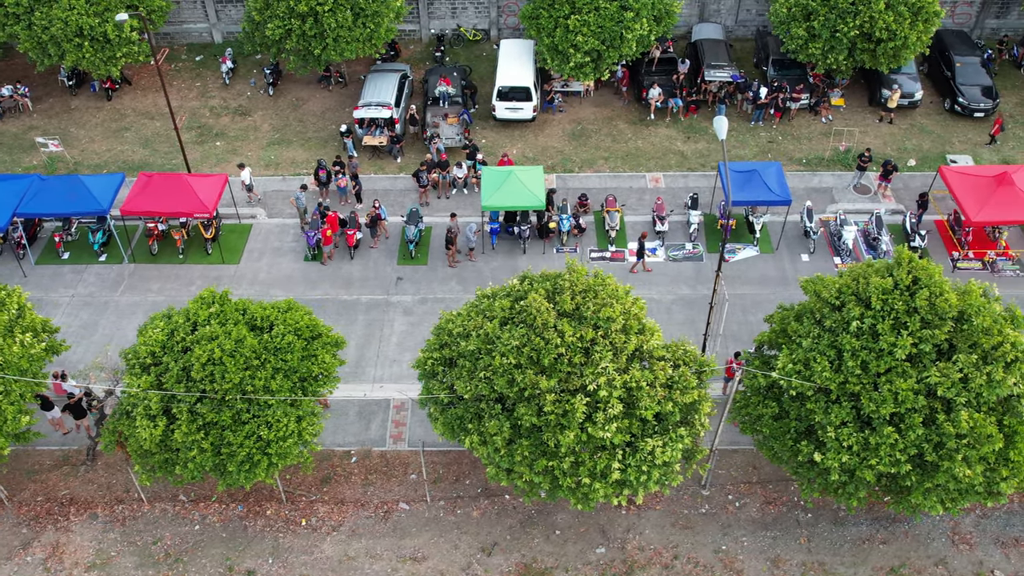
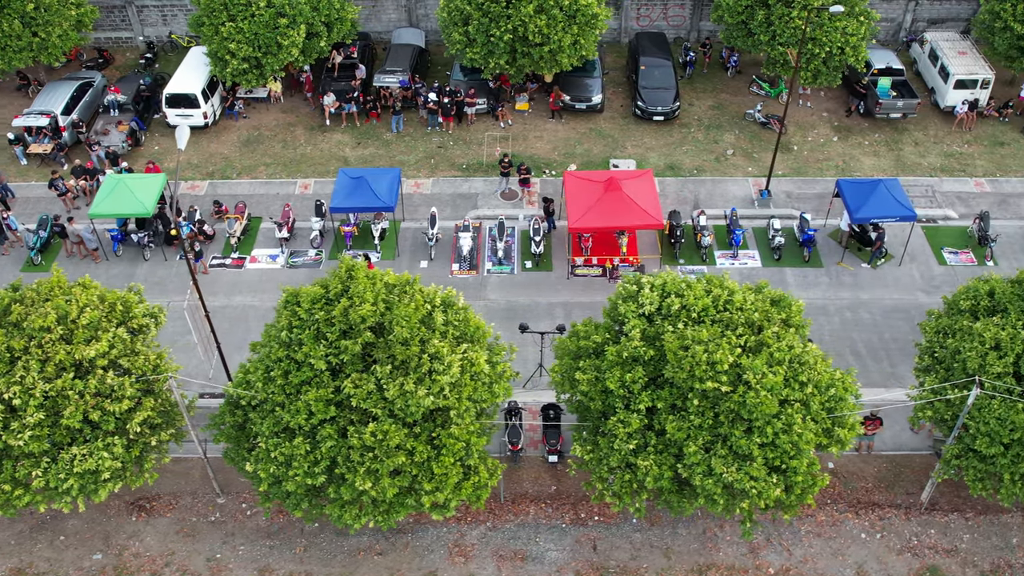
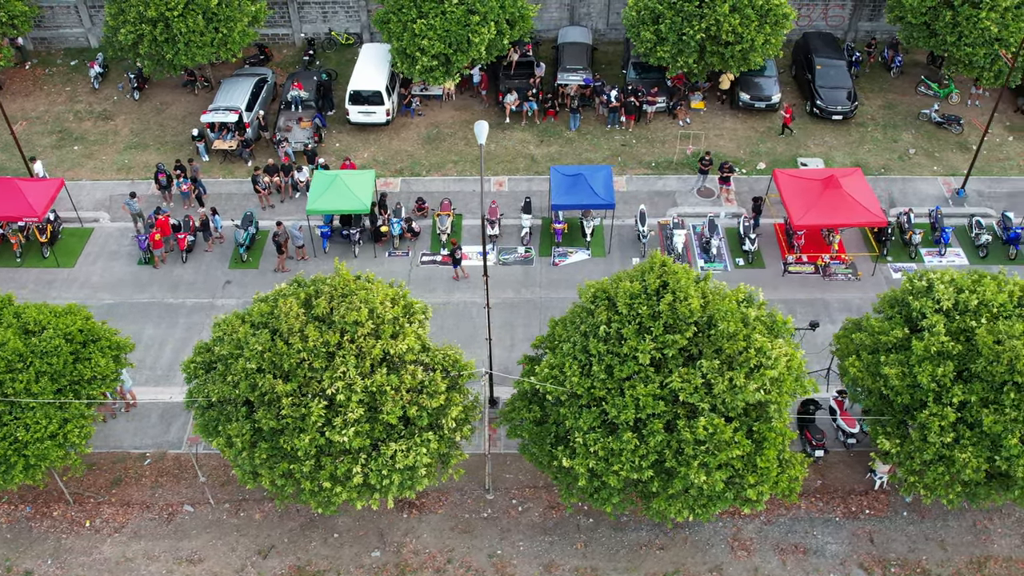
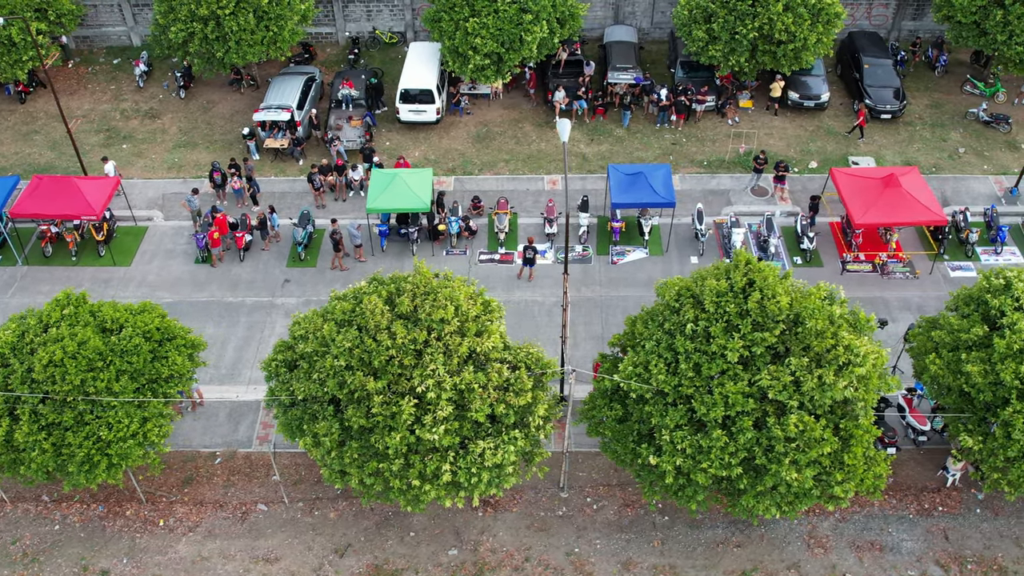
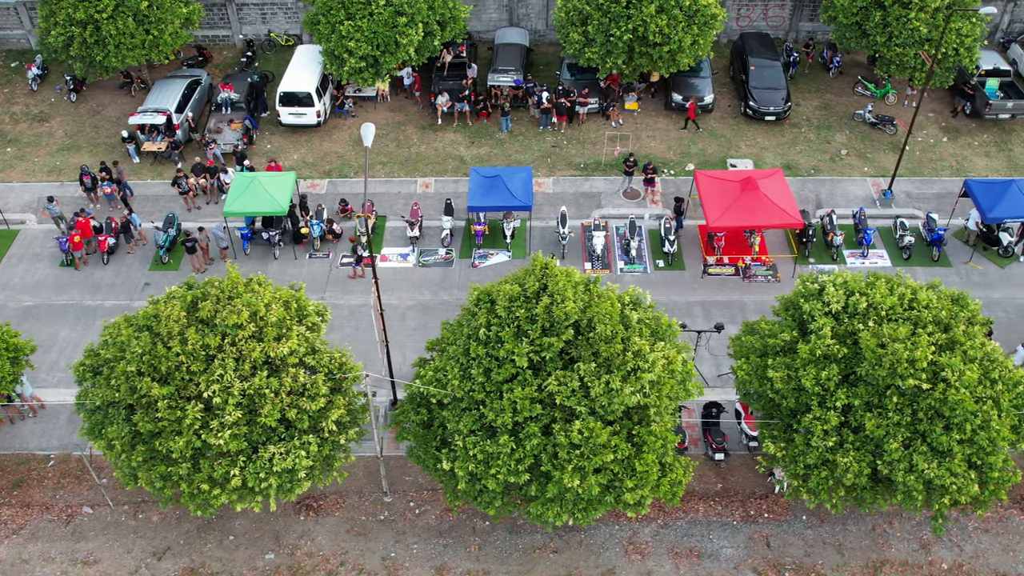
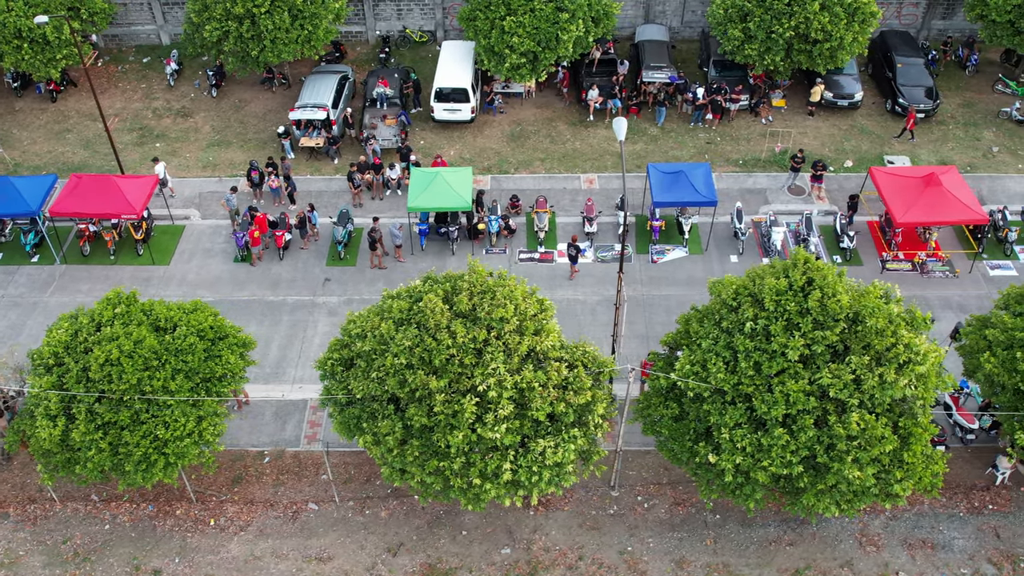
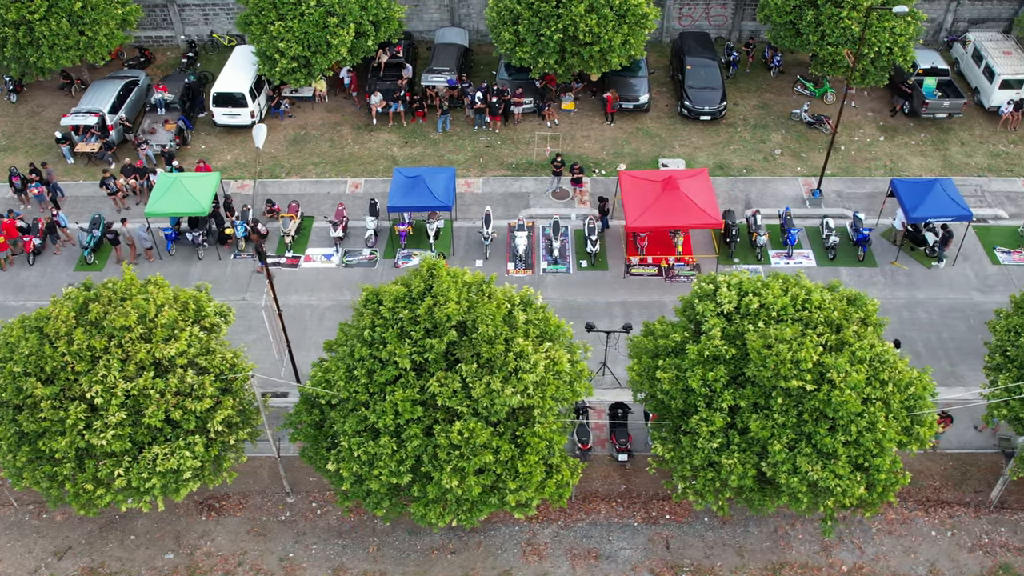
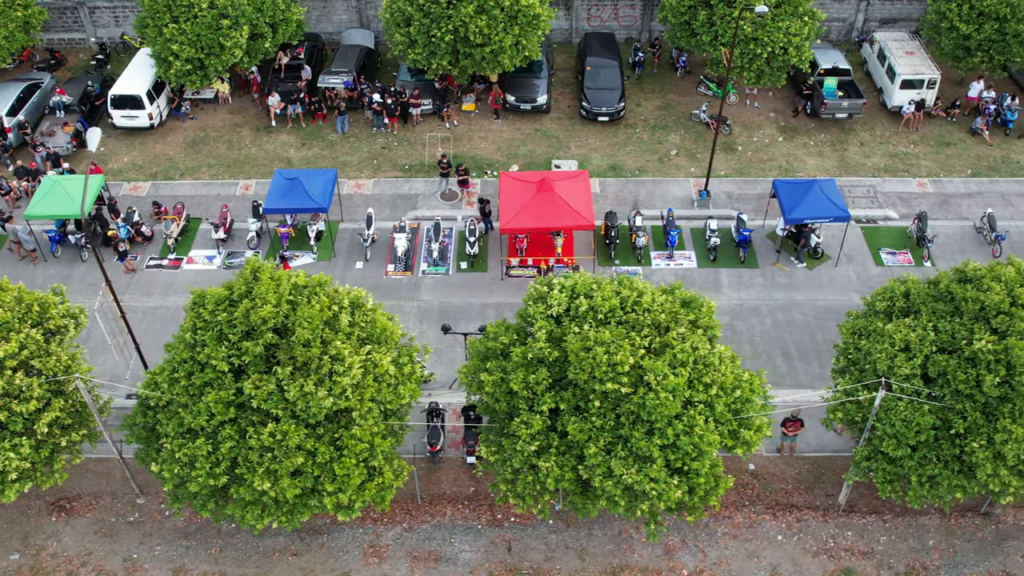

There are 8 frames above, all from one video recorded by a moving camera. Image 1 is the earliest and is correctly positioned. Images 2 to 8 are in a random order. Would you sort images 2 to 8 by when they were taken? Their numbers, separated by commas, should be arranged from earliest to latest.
6, 4, 3, 5, 7, 2, 8
